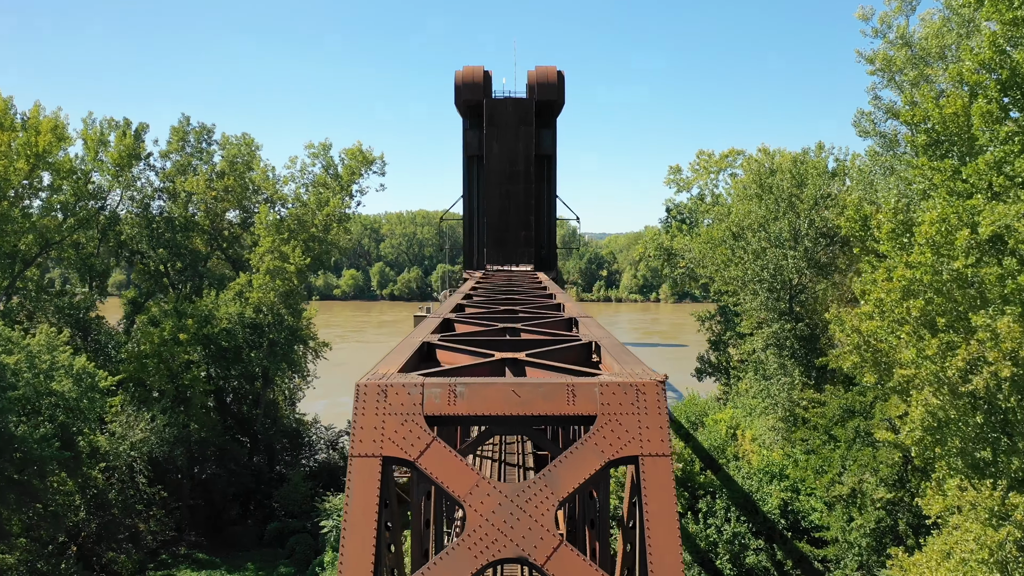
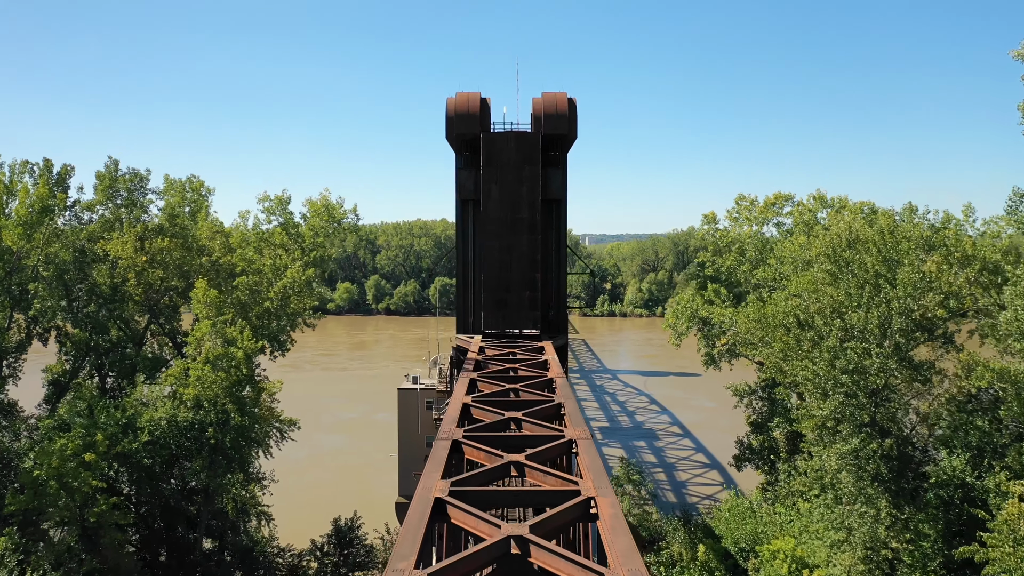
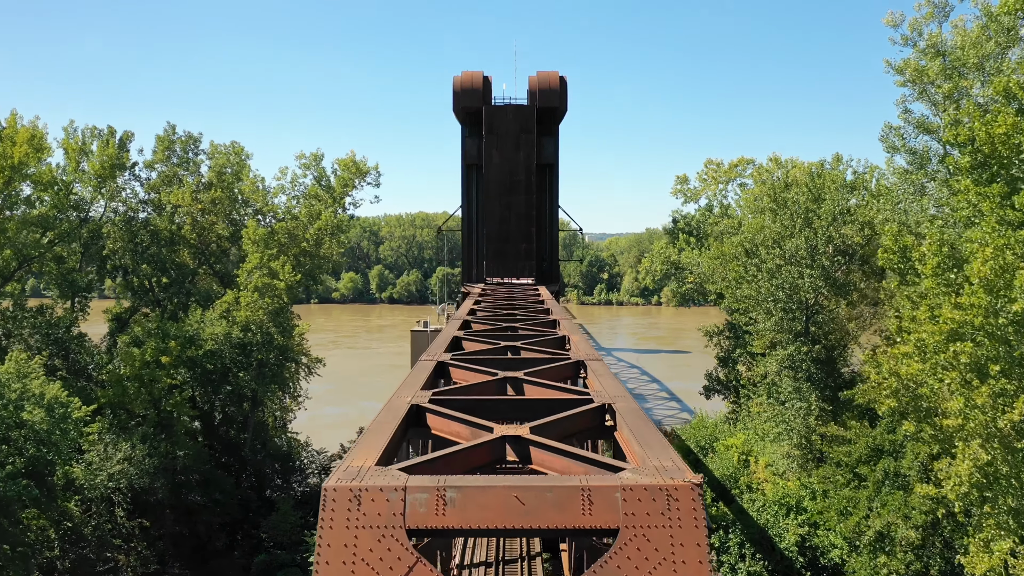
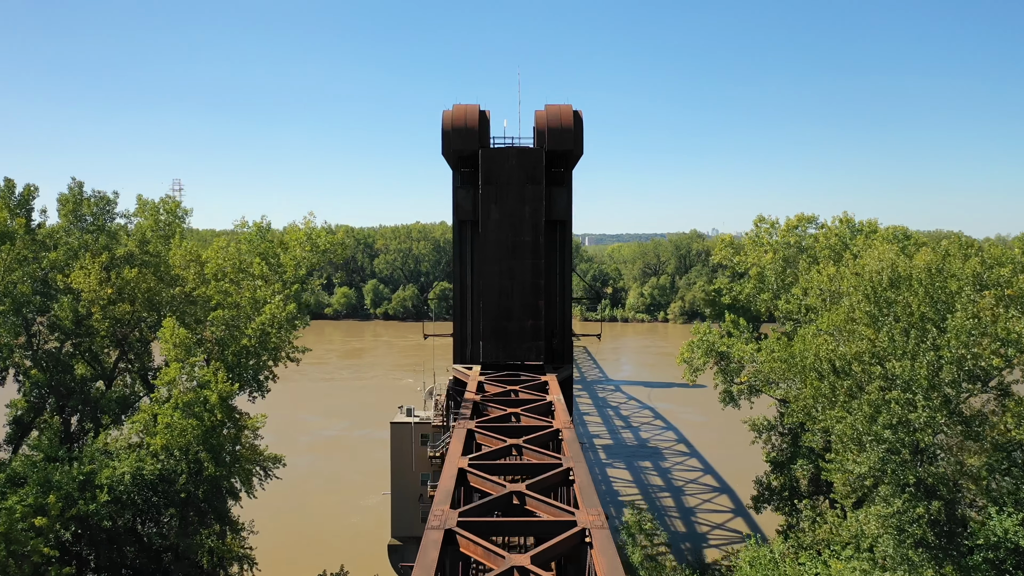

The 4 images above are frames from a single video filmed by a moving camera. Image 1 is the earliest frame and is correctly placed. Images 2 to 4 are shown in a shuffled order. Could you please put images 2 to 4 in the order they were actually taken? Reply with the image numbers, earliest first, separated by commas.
3, 2, 4
